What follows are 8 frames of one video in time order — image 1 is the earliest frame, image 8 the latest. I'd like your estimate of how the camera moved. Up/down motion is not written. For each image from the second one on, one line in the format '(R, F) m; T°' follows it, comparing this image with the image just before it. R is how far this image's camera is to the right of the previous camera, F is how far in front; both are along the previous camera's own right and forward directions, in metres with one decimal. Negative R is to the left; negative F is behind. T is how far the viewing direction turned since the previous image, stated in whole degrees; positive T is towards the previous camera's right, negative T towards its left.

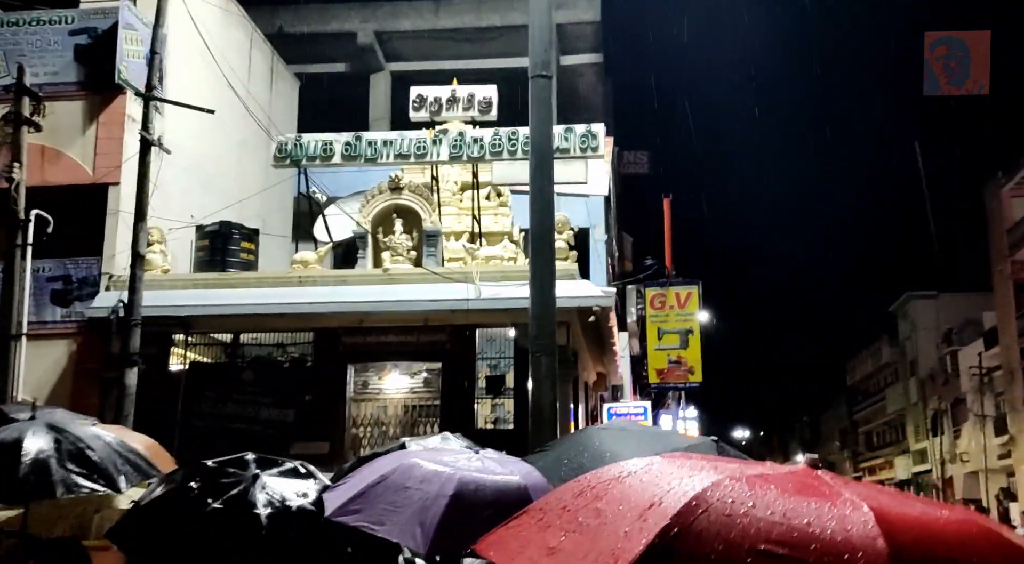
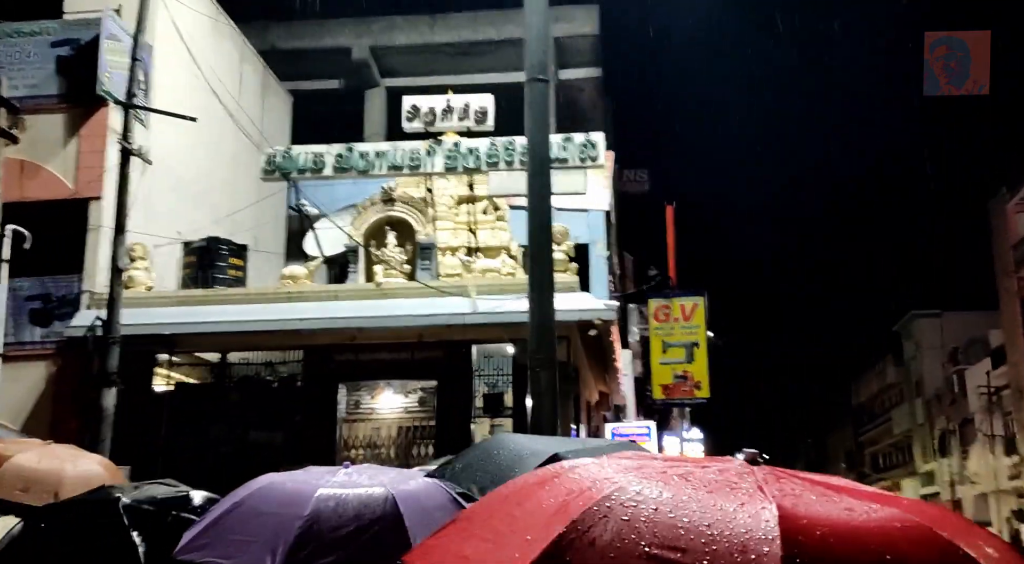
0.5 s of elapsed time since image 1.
(0.0, +0.6) m; 0°
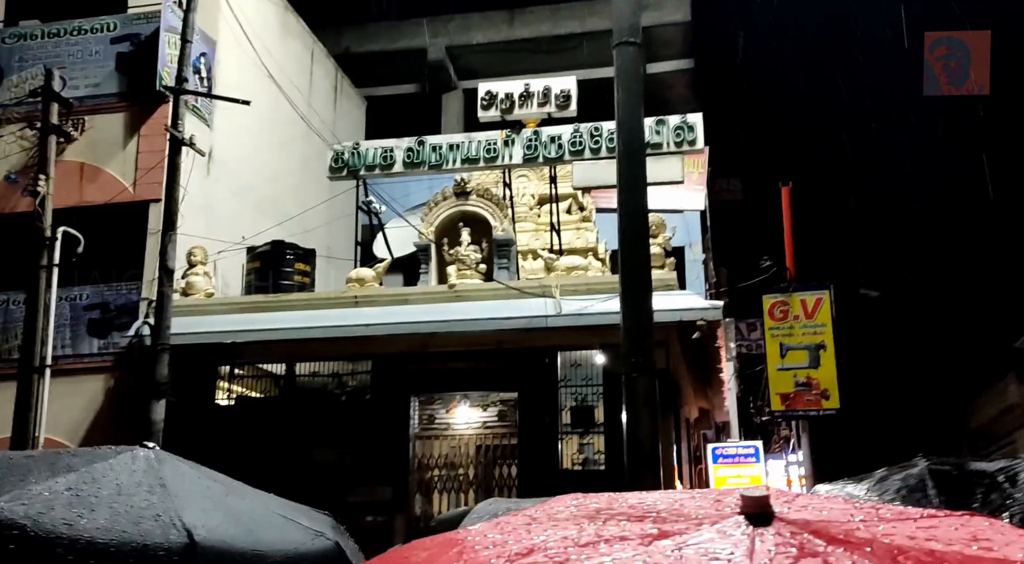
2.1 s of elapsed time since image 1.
(0.0, +1.4) m; -5°
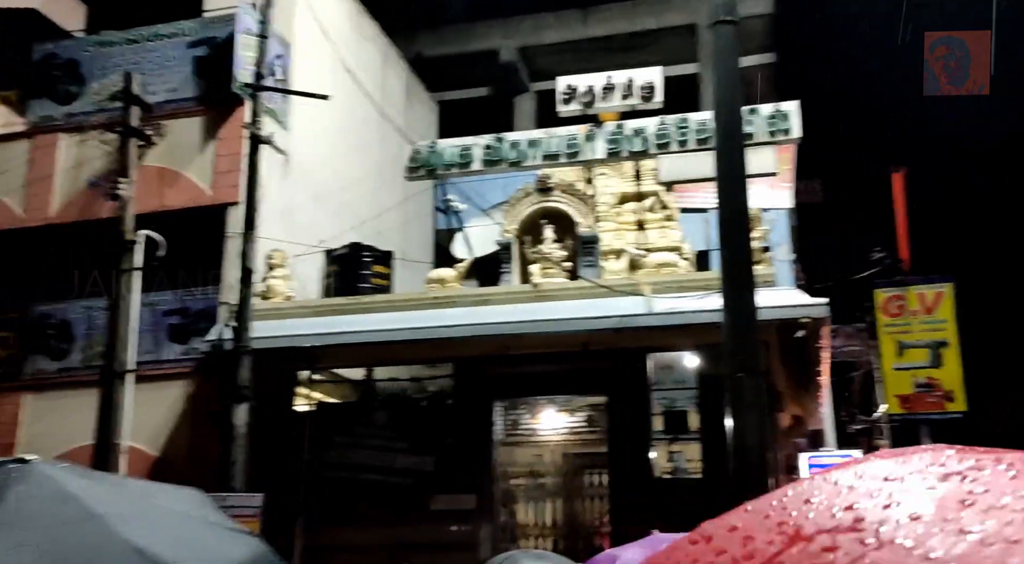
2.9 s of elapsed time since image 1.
(-0.3, +0.4) m; -4°
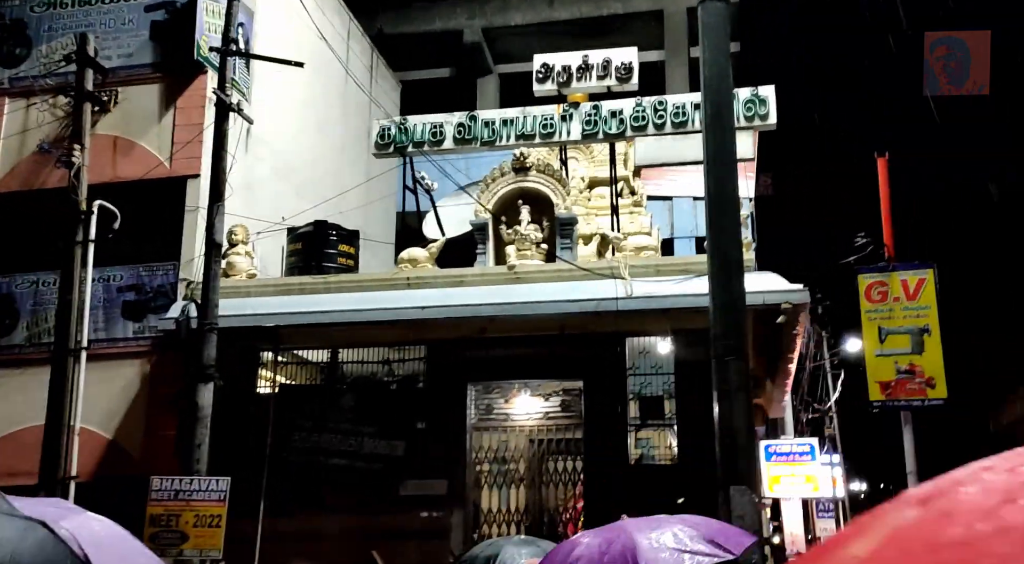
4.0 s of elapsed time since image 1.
(-0.4, +0.4) m; +3°
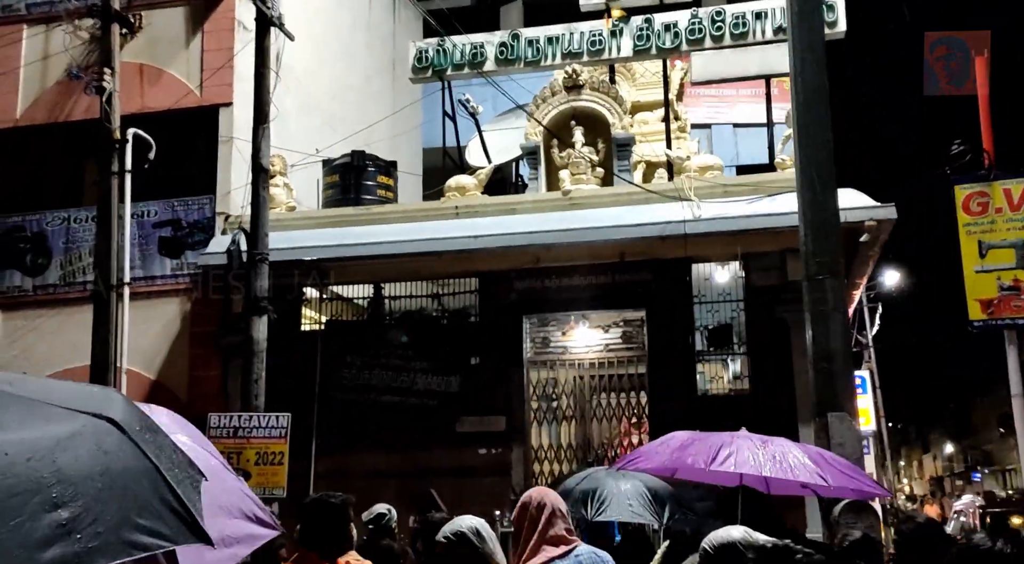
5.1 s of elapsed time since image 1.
(-0.6, +0.6) m; 0°
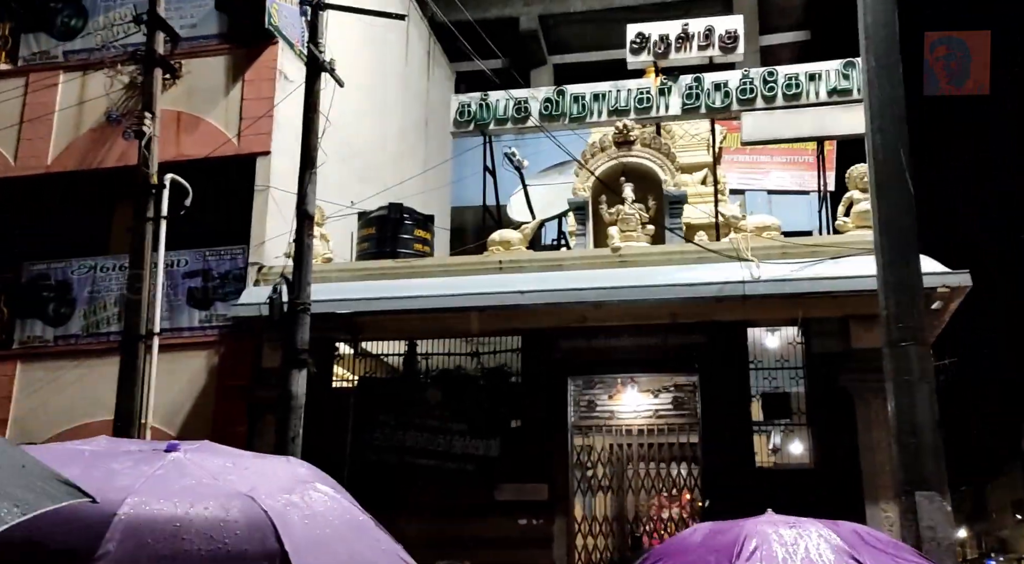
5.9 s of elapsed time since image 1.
(-0.5, +0.5) m; 0°
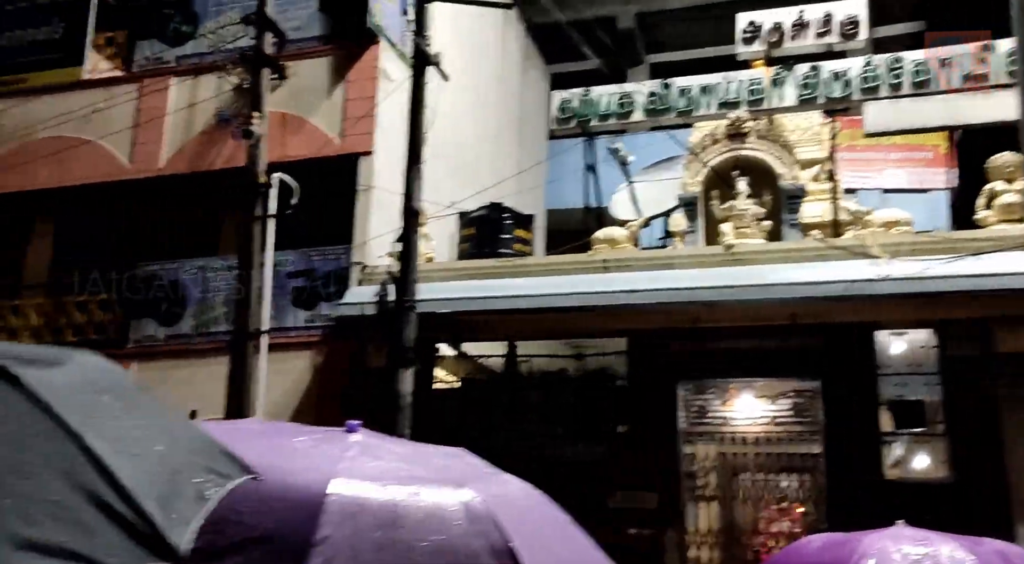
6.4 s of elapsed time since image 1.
(-0.2, +0.4) m; -5°
